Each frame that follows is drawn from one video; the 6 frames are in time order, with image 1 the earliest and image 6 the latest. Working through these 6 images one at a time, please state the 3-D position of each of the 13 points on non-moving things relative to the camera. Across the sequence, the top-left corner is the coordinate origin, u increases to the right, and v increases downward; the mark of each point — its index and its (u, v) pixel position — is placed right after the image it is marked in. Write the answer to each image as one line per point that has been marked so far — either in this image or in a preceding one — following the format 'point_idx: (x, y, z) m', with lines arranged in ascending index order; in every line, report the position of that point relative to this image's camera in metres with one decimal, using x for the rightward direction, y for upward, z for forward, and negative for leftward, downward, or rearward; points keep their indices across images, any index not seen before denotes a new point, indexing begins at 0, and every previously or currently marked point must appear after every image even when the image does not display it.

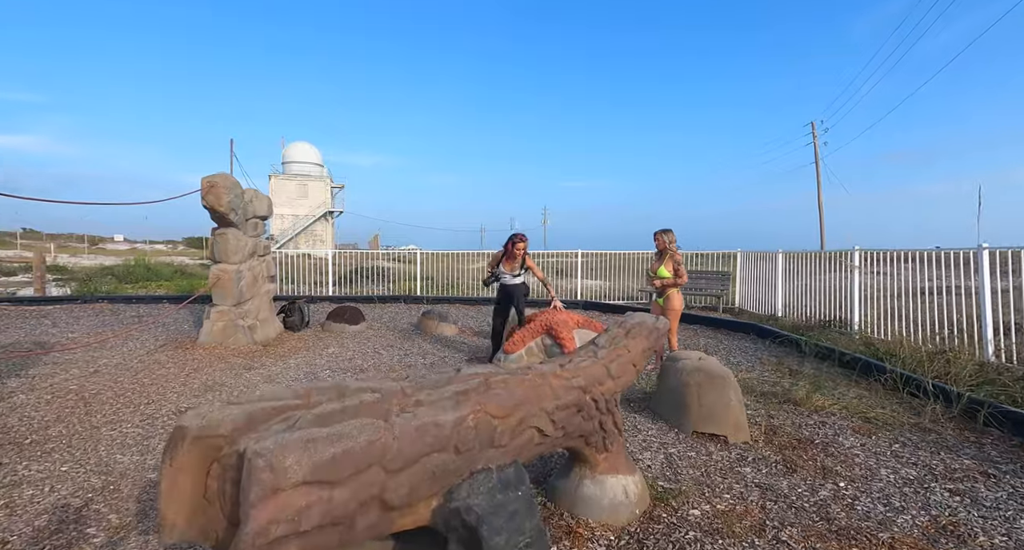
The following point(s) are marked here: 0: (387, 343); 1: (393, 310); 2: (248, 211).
0: (-1.9, -1.1, +6.8) m
1: (-2.6, -0.8, +9.8) m
2: (-4.2, +1.0, +7.2) m
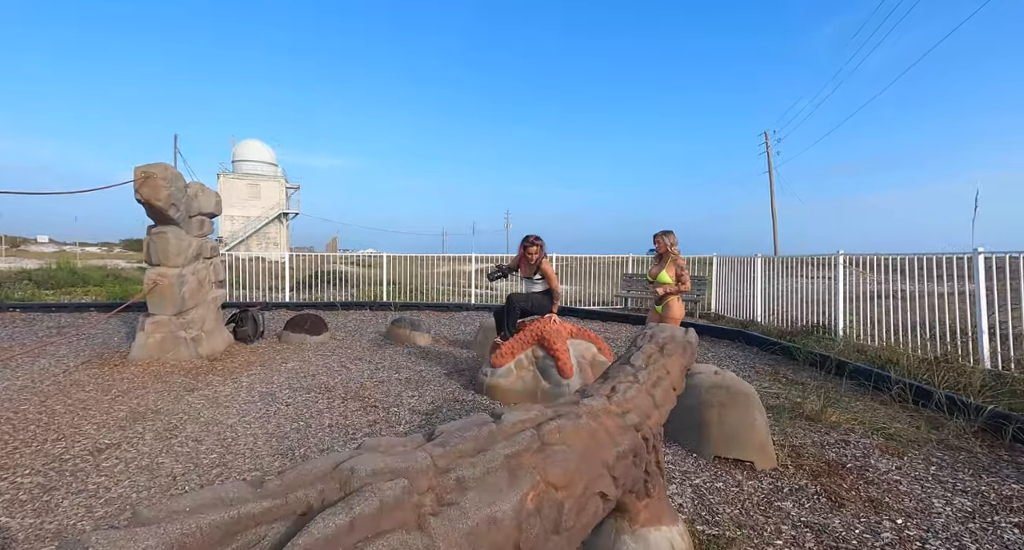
0: (-2.2, -1.1, +6.2) m
1: (-3.1, -0.9, +9.0) m
2: (-4.5, +1.0, +6.3) m
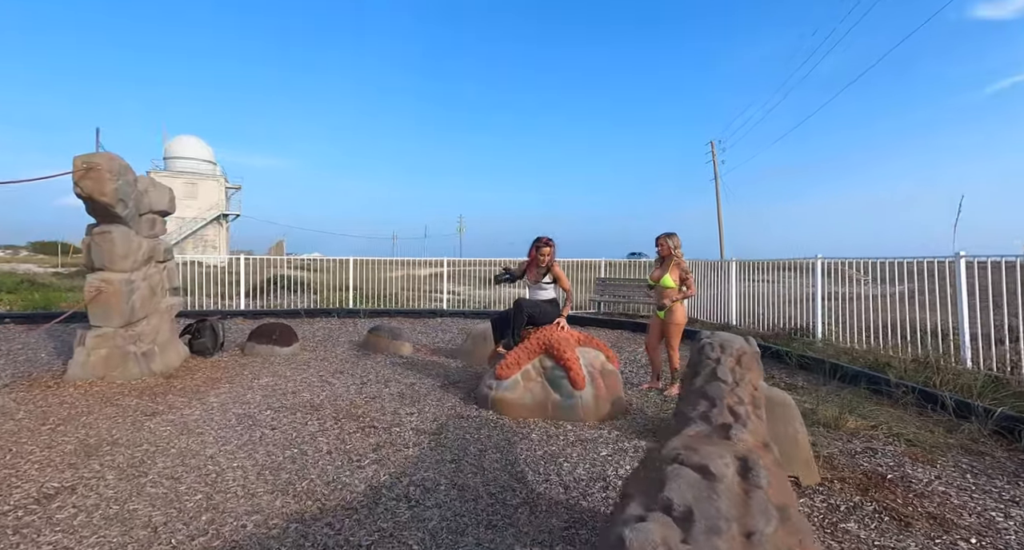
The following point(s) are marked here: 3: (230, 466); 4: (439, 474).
0: (-2.3, -1.2, +5.6) m
1: (-3.5, -1.0, +8.4) m
2: (-4.6, +0.9, +5.6) m
3: (-1.9, -1.3, +2.9) m
4: (-0.5, -1.3, +3.0) m
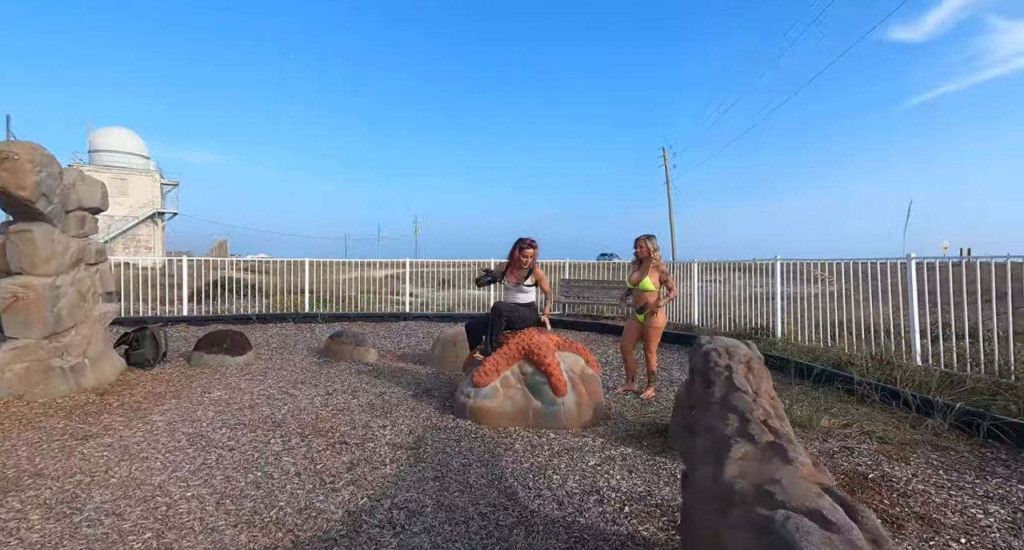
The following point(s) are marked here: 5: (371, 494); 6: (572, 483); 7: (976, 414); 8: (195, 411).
0: (-2.6, -1.2, +5.3) m
1: (-4.0, -1.0, +7.9) m
2: (-4.9, +0.8, +5.0) m
3: (-1.9, -1.3, +2.6) m
4: (-0.5, -1.3, +2.7) m
5: (-0.9, -1.3, +2.7) m
6: (+0.4, -1.4, +2.9) m
7: (+3.6, -1.1, +3.5) m
8: (-2.9, -1.2, +4.0) m
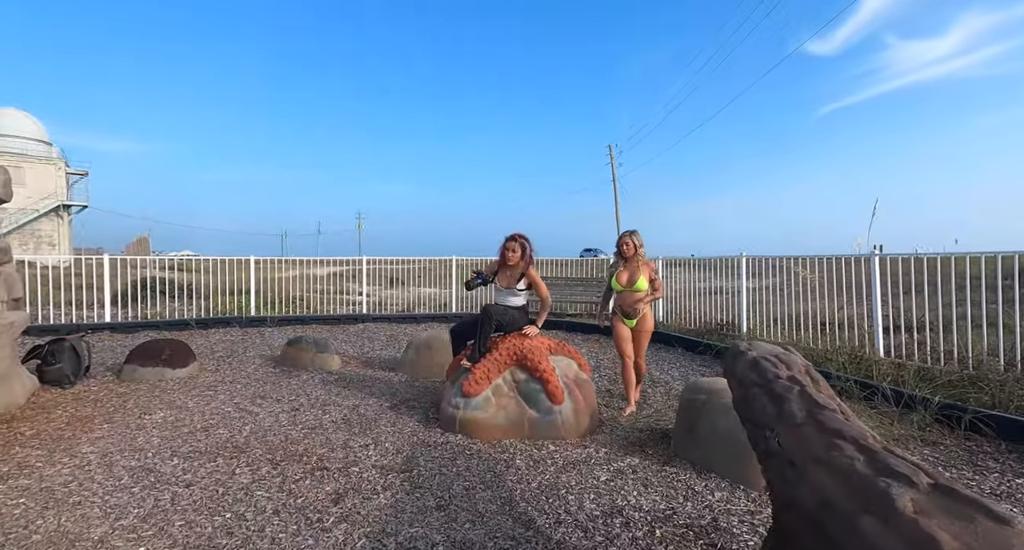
0: (-2.7, -1.2, +4.7) m
1: (-4.5, -1.0, +7.1) m
2: (-5.1, +0.8, +4.1) m
3: (-1.8, -1.3, +2.1) m
4: (-0.4, -1.4, +2.4) m
5: (-0.8, -1.4, +2.4) m
6: (+0.5, -1.4, +2.7) m
7: (+3.6, -1.1, +3.7) m
8: (-2.9, -1.3, +3.4) m
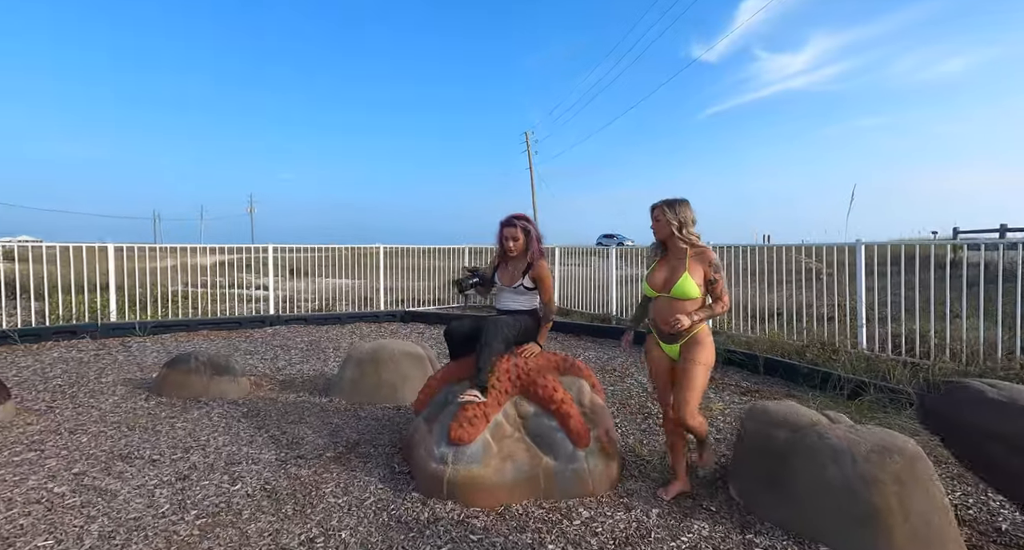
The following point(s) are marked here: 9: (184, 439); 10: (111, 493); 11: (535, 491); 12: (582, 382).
0: (-2.8, -1.2, +3.1) m
1: (-5.0, -1.0, +5.1) m
2: (-5.0, +0.8, +2.0) m
3: (-1.4, -1.4, +0.7) m
4: (-0.1, -1.4, +1.3) m
5: (-0.4, -1.4, +1.2) m
6: (+0.7, -1.4, +1.8) m
7: (+3.6, -1.0, +3.3) m
8: (-2.7, -1.3, +1.8) m
9: (-2.5, -1.2, +3.3) m
10: (-2.3, -1.3, +2.6) m
11: (+0.2, -1.3, +2.7) m
12: (+0.5, -0.7, +3.2) m
